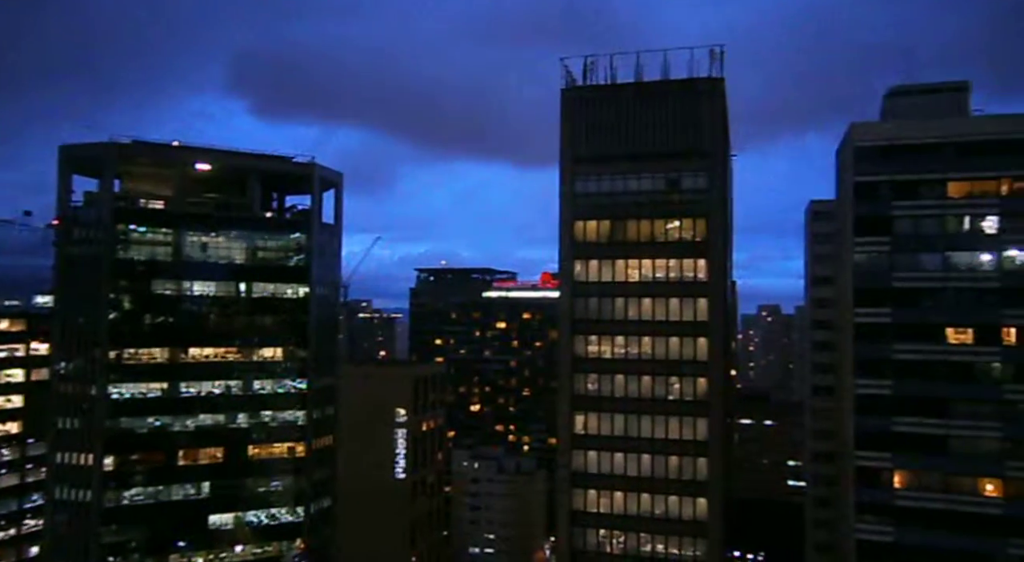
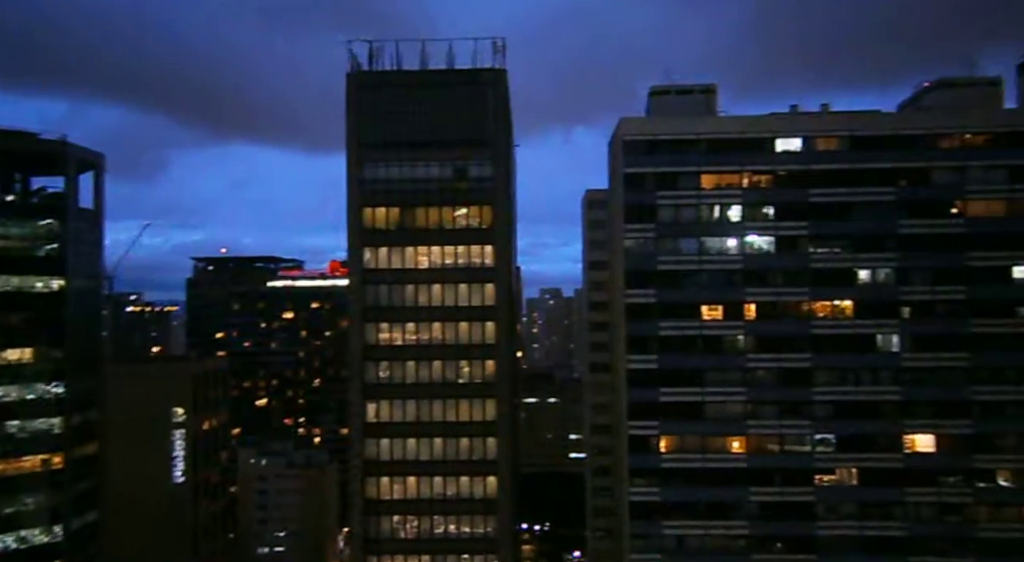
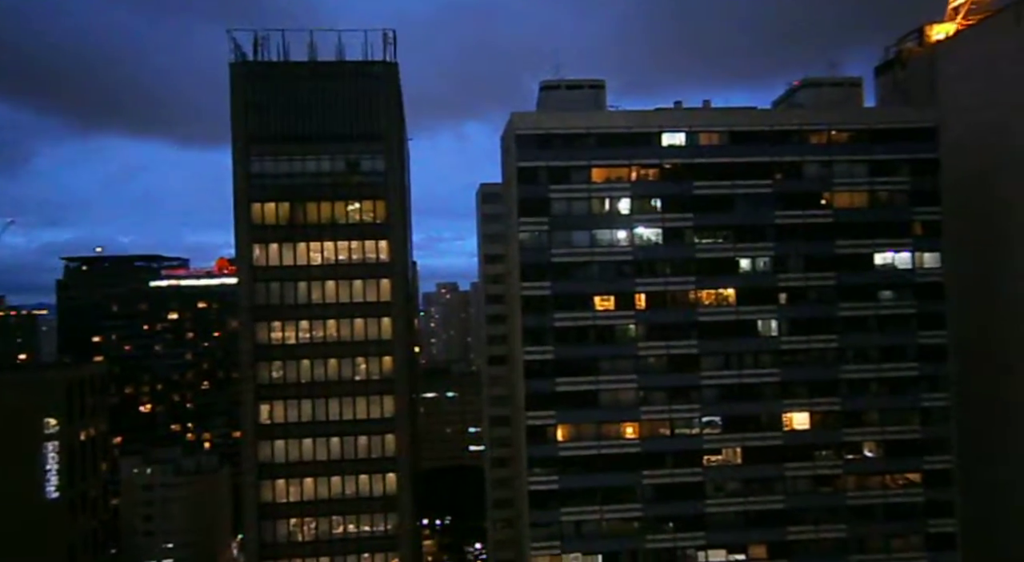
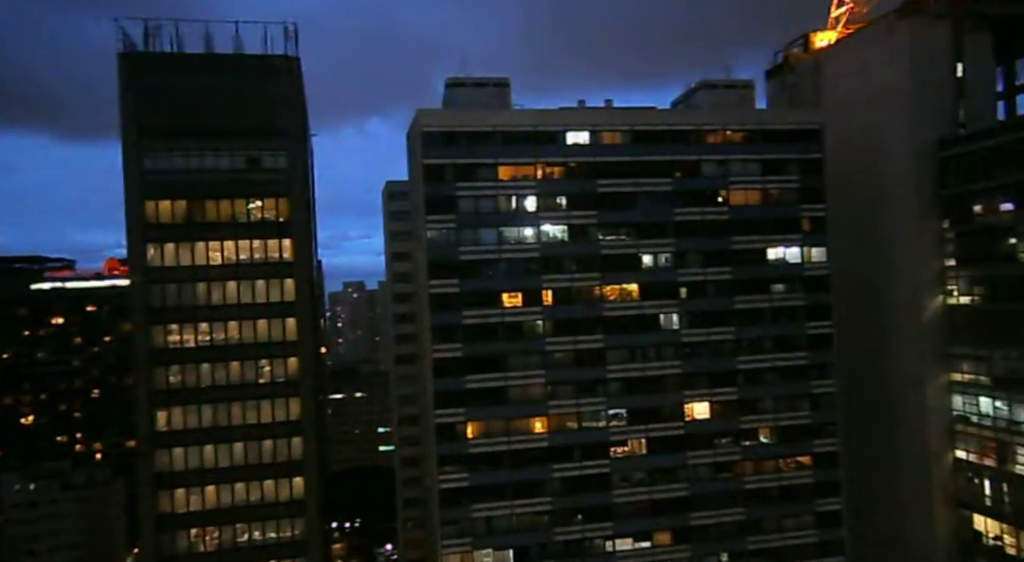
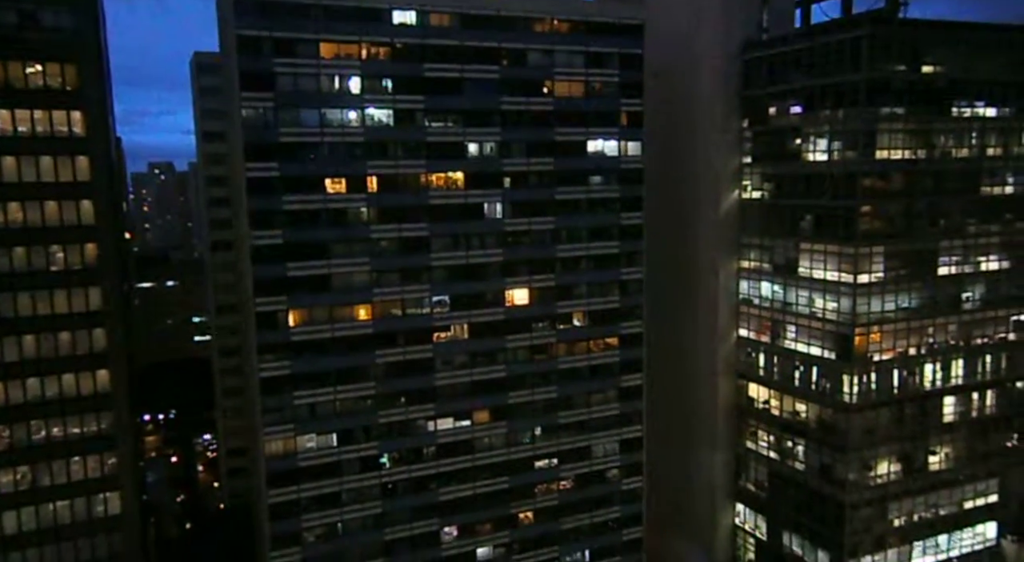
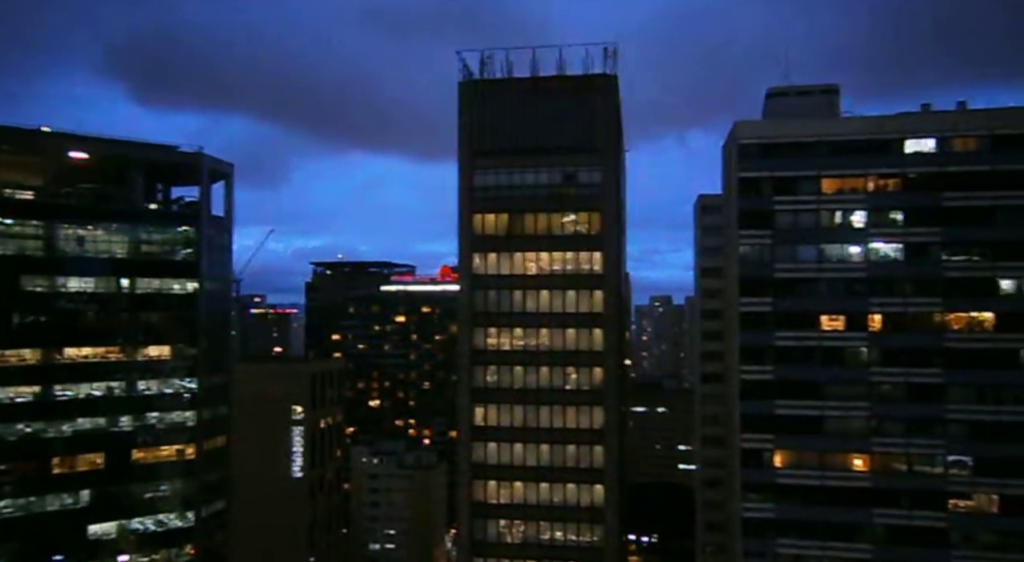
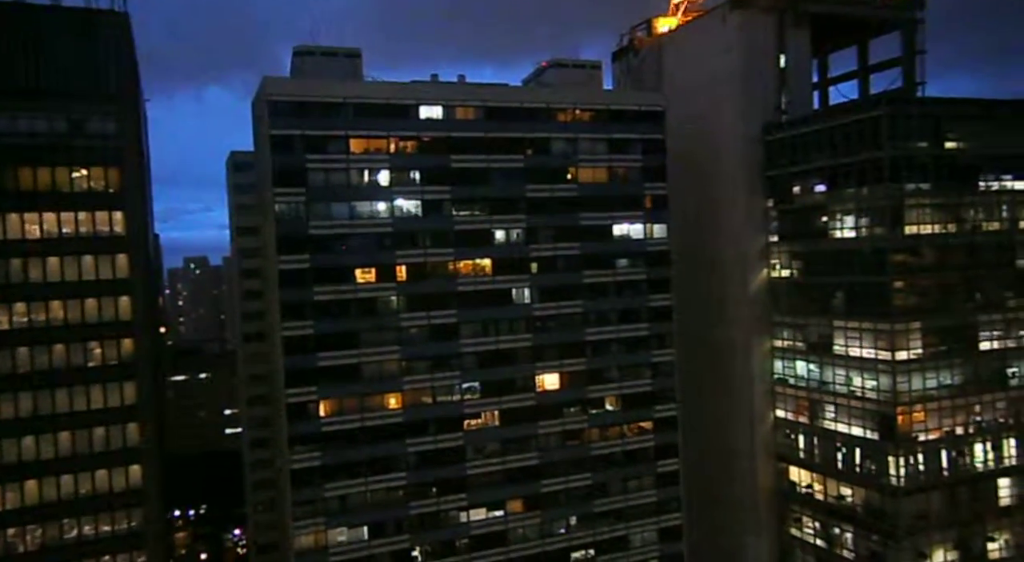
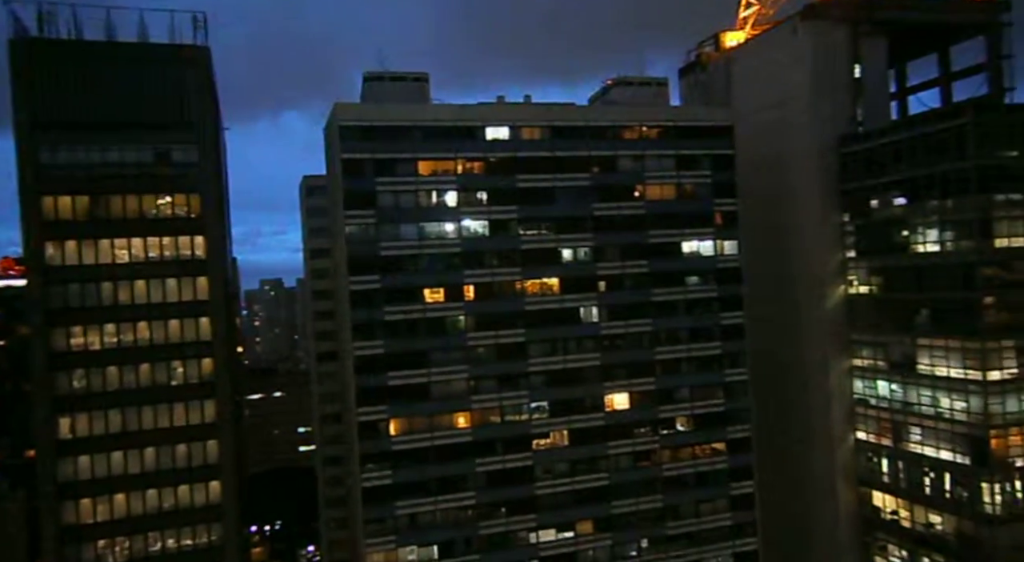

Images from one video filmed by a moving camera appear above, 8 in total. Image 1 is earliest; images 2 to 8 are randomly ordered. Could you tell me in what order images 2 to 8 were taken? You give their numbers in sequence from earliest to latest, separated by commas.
6, 2, 3, 4, 8, 7, 5
